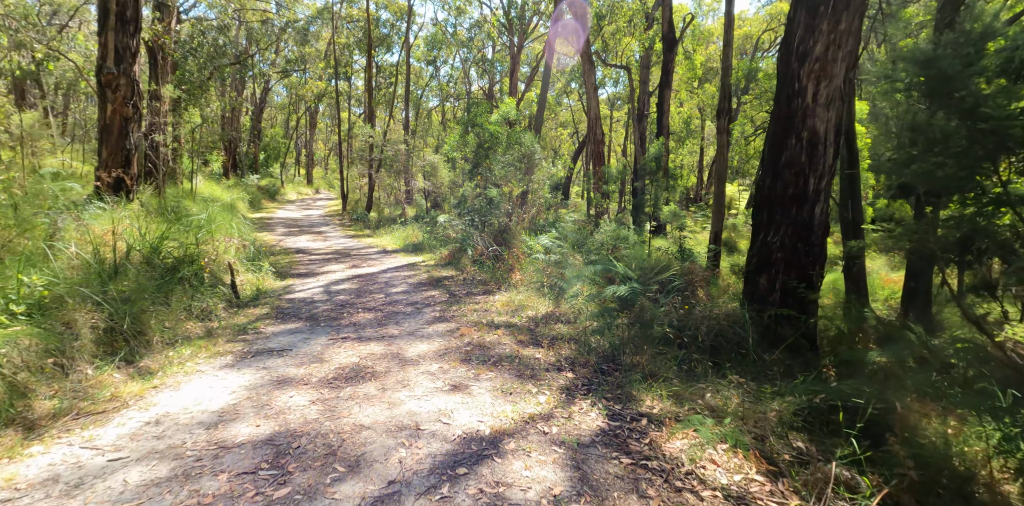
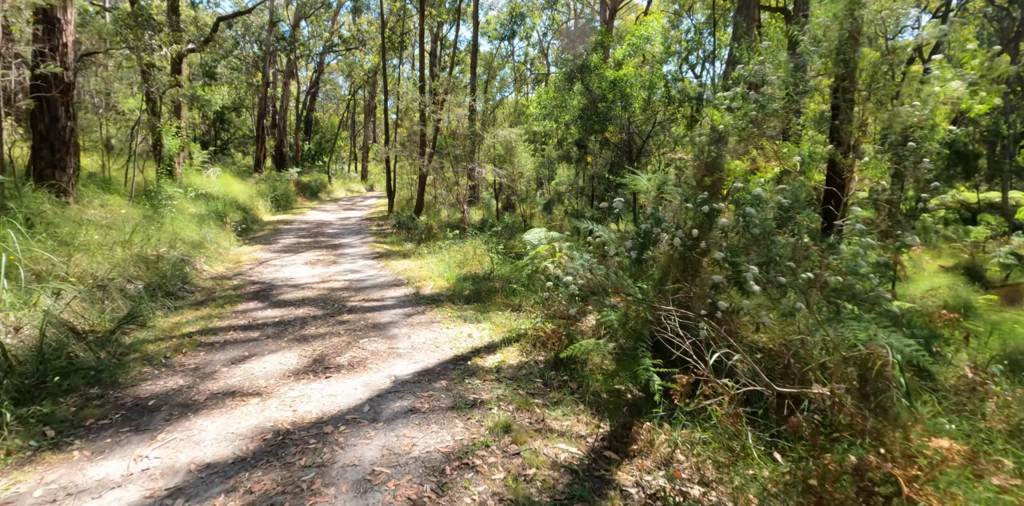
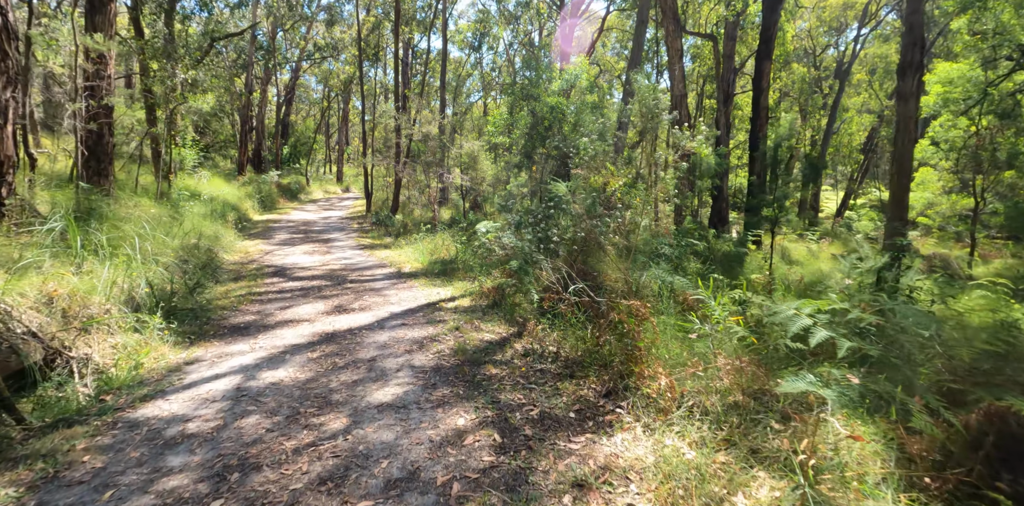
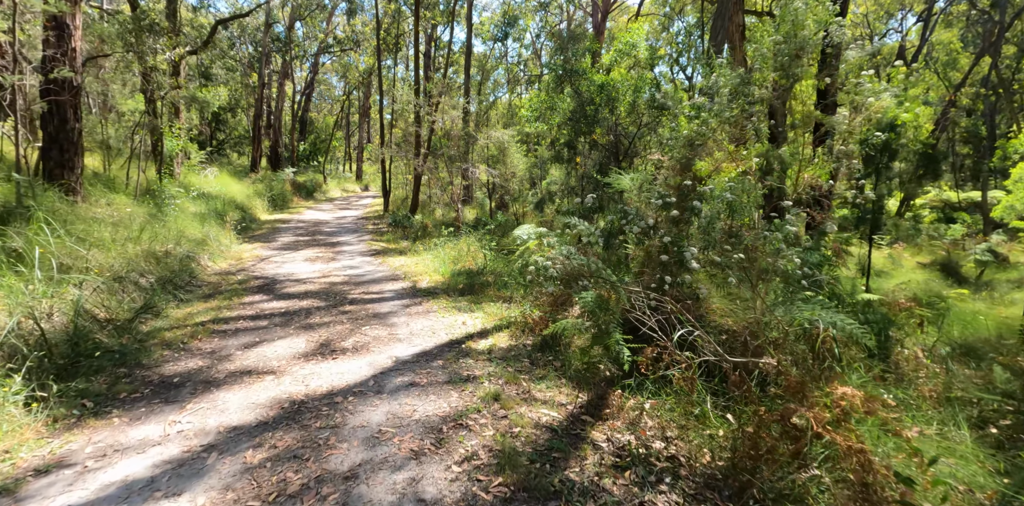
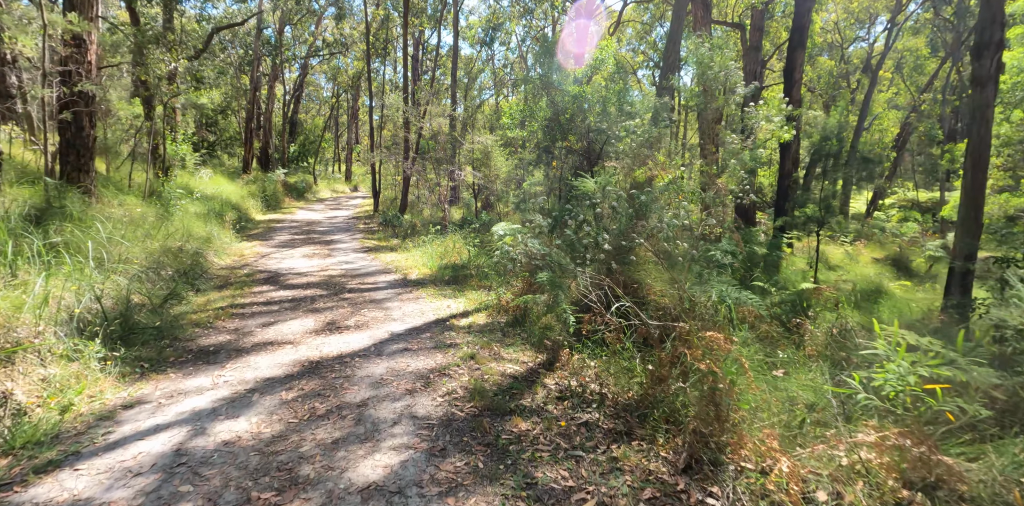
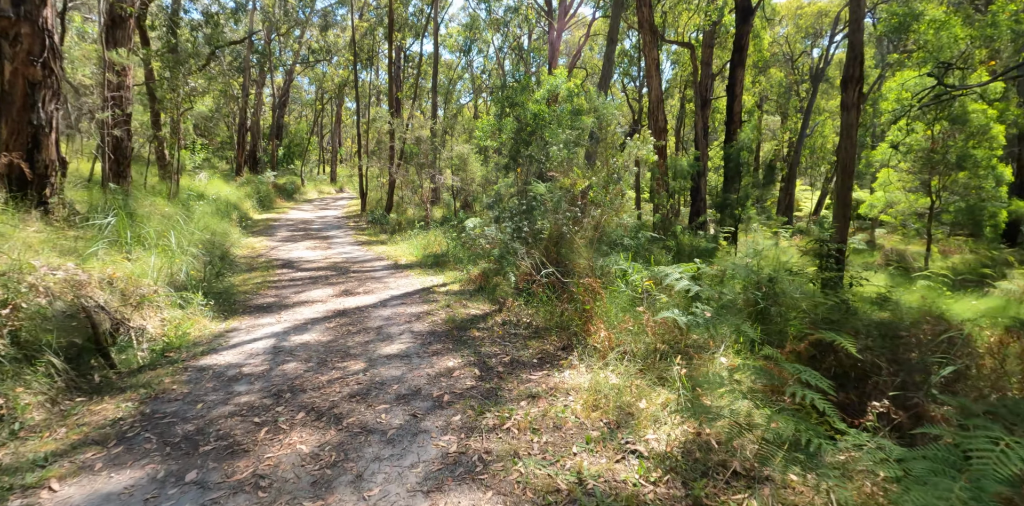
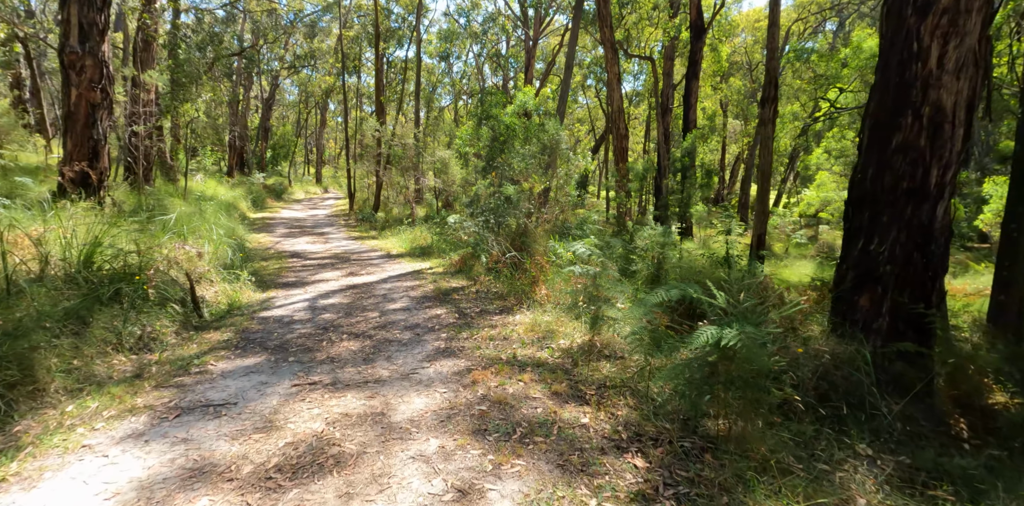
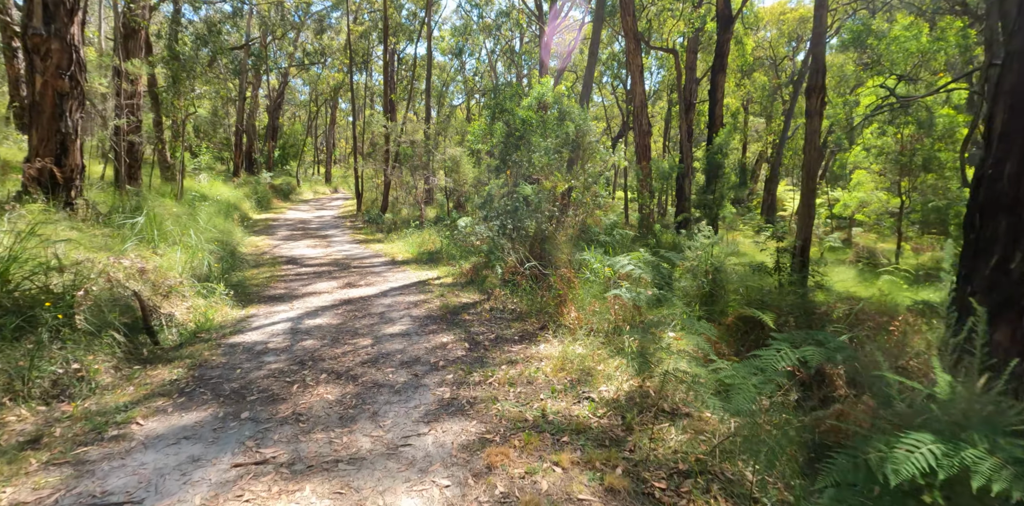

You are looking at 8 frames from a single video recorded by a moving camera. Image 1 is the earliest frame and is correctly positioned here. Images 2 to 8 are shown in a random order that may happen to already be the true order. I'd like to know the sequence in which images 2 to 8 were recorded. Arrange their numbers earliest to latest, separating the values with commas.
7, 8, 6, 3, 5, 4, 2
